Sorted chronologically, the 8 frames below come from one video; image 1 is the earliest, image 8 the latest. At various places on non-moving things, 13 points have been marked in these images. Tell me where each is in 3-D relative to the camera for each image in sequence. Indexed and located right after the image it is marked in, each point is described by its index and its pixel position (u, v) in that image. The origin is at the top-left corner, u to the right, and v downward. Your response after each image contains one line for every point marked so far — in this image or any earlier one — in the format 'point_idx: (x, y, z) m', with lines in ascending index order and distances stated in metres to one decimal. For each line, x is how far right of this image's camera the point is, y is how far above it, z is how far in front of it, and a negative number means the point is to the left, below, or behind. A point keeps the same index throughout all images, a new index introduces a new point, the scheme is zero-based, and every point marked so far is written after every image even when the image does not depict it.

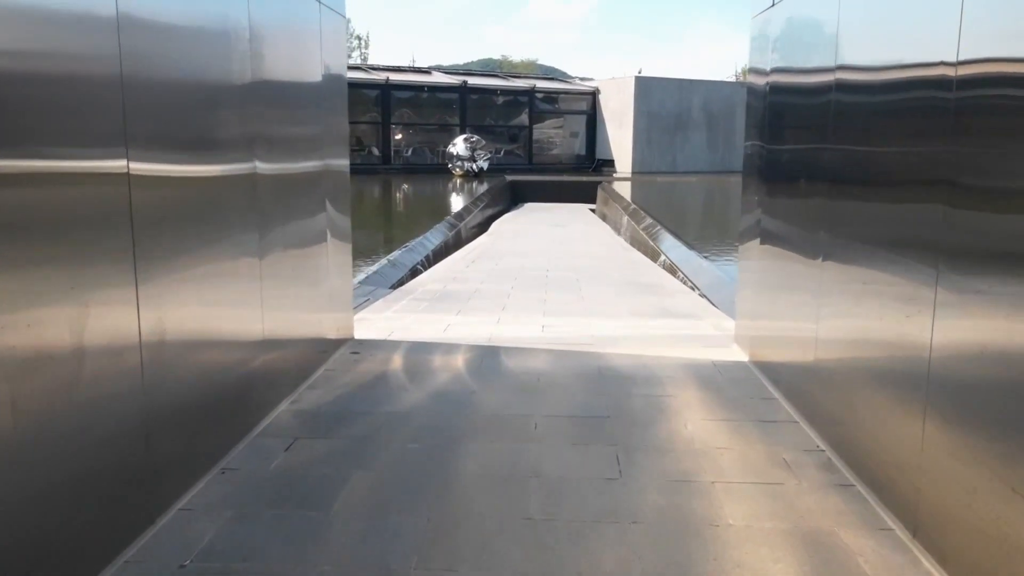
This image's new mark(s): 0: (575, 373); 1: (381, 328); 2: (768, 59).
0: (+0.2, -0.3, +3.0) m
1: (-0.6, -0.2, +3.8) m
2: (+1.0, +0.9, +3.1) m
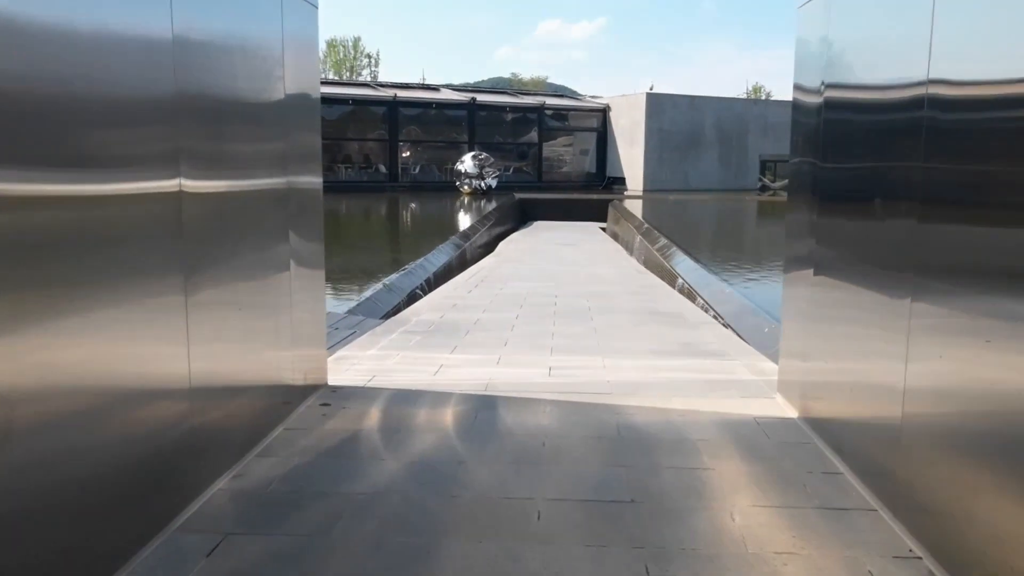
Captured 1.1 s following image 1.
0: (+0.2, -0.4, +2.5) m
1: (-0.6, -0.3, +3.3) m
2: (+1.0, +0.7, +2.6) m
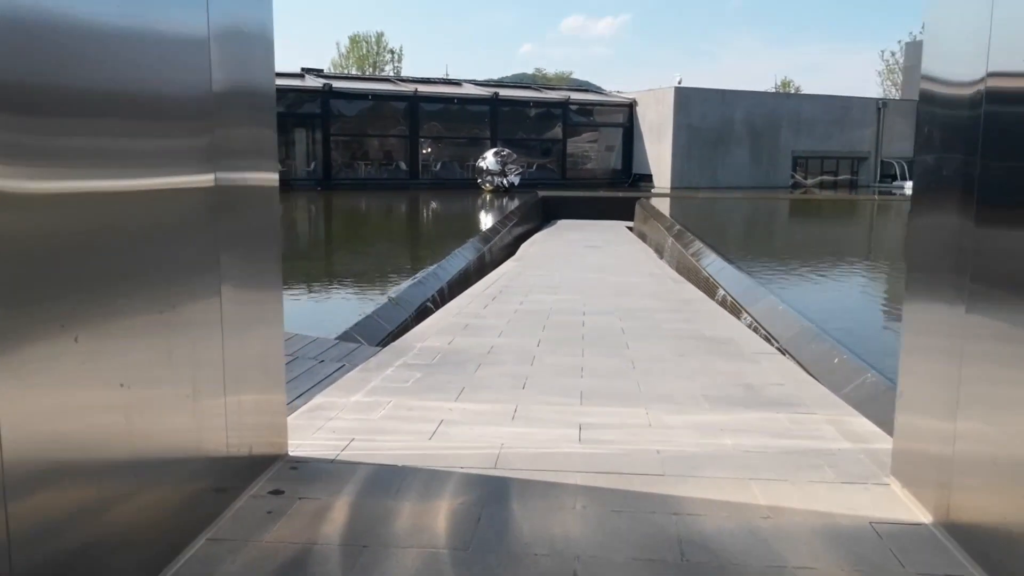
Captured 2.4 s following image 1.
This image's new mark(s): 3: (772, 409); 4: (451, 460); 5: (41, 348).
0: (+0.3, -0.6, +1.7) m
1: (-0.6, -0.5, +2.6) m
2: (+1.0, +0.6, +1.8) m
3: (+0.9, -0.4, +2.9) m
4: (-0.2, -0.5, +2.3) m
5: (-0.8, -0.1, +1.3) m
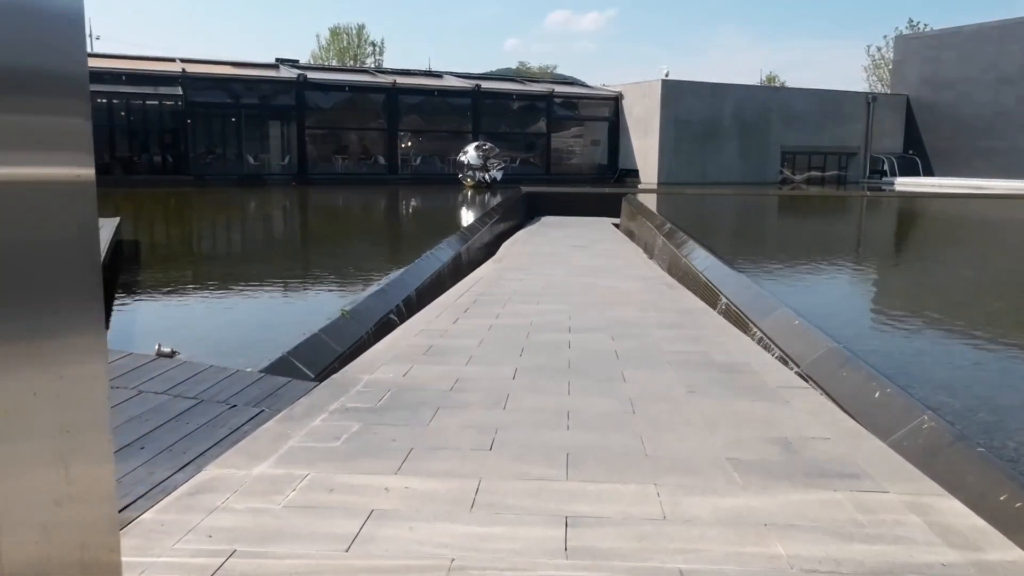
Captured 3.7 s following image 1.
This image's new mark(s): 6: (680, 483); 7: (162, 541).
0: (+0.2, -0.7, +1.0) m
1: (-0.6, -0.5, +1.8) m
2: (+1.0, +0.5, +1.1) m
3: (+0.8, -0.5, +2.1) m
4: (-0.3, -0.6, +1.5) m
5: (-0.9, -0.2, +0.6) m
6: (+0.4, -0.5, +2.1) m
7: (-0.8, -0.5, +1.8) m
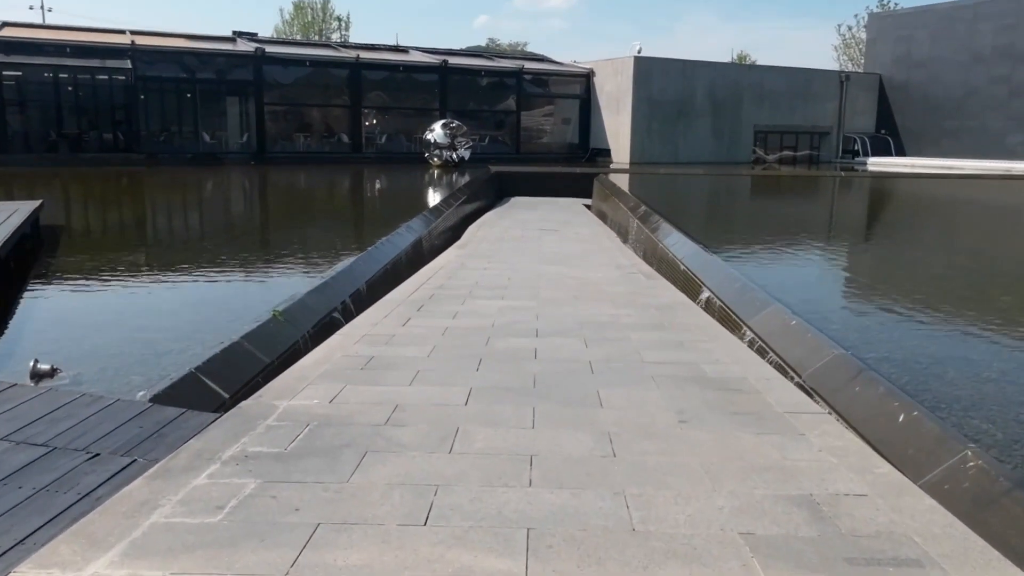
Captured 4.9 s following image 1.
0: (+0.1, -0.7, +0.4) m
1: (-0.8, -0.6, +1.2) m
2: (+0.9, +0.5, +0.5) m
3: (+0.7, -0.6, +1.5) m
4: (-0.4, -0.6, +0.9) m
5: (-0.9, -0.3, -0.1) m
6: (+0.3, -0.6, +1.5) m
7: (-0.9, -0.6, +1.1) m
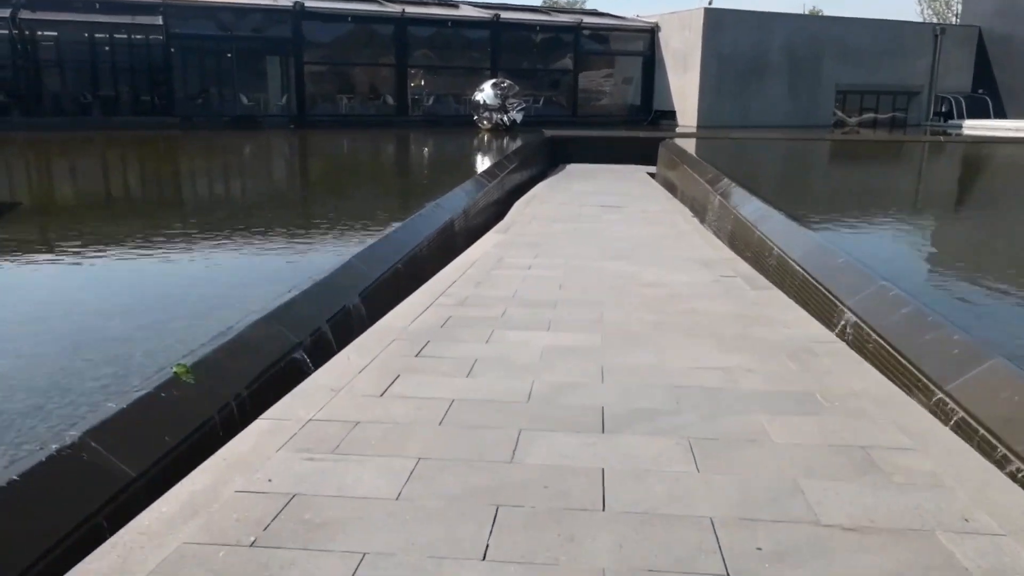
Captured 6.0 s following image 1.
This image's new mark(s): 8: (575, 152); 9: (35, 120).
0: (0.0, -1.1, -1.3) m
1: (-0.8, -0.9, -0.4) m
2: (+0.8, +0.1, -1.3) m
3: (+0.7, -0.8, -0.1) m
4: (-0.4, -0.9, -0.7) m
5: (-1.1, -0.6, -1.7) m
6: (+0.3, -0.8, -0.1) m
7: (-0.9, -0.9, -0.4) m
8: (+1.4, +3.0, +17.5) m
9: (-11.5, +4.0, +19.1) m
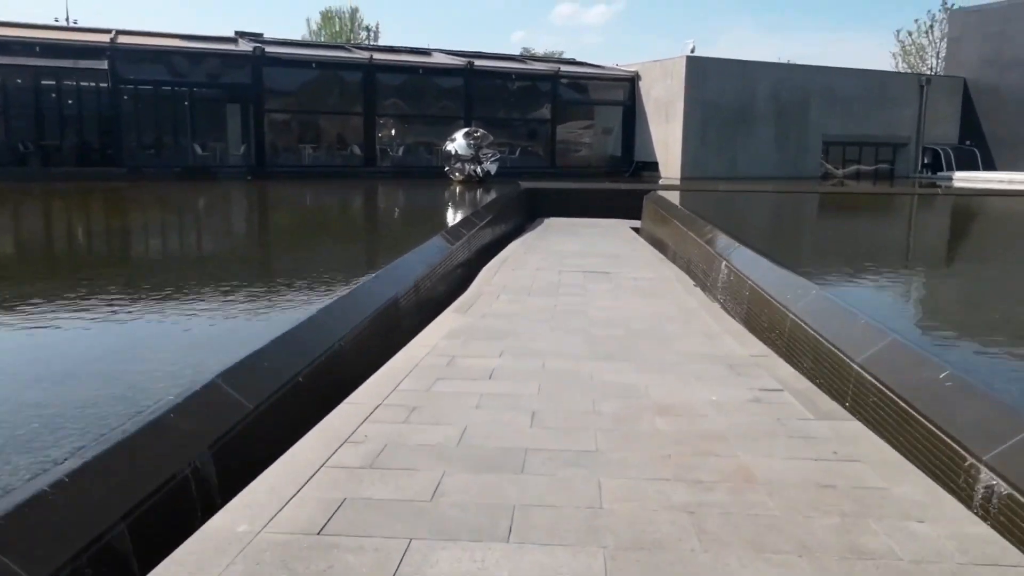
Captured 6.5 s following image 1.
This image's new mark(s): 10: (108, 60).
0: (0.0, -1.2, -2.8) m
1: (-0.9, -1.1, -2.0) m
2: (+0.7, 0.0, -2.7) m
3: (+0.6, -1.0, -1.7) m
4: (-0.5, -1.1, -2.3) m
5: (-1.1, -0.7, -3.2) m
6: (+0.2, -1.0, -1.7) m
7: (-1.0, -1.1, -2.0) m
8: (+0.8, +1.7, +16.1) m
9: (-12.0, +2.6, +17.5) m
10: (-9.4, +5.3, +18.6) m
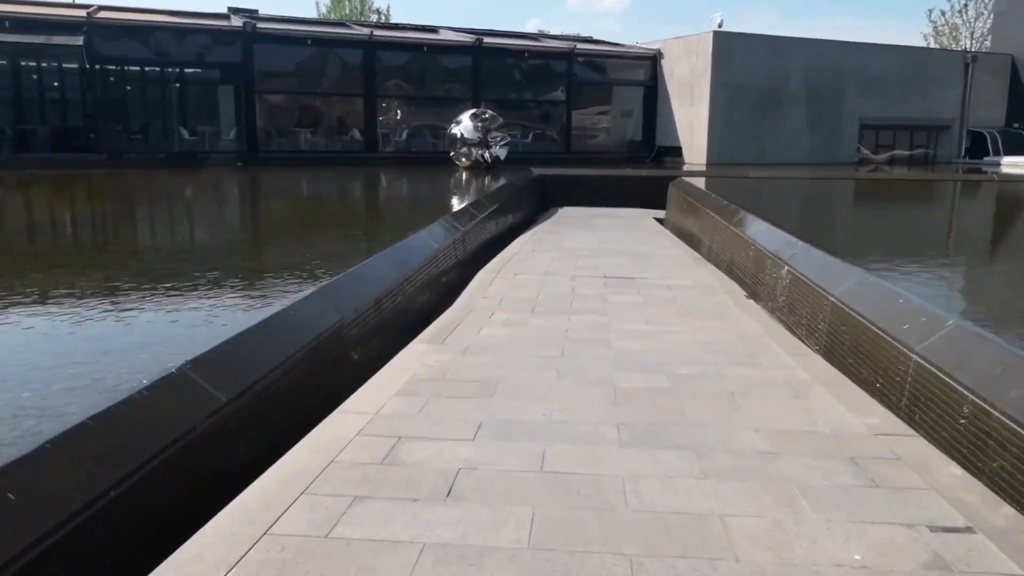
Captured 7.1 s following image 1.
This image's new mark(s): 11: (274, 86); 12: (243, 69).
0: (-0.2, -1.4, -4.4) m
1: (-1.1, -1.3, -3.5) m
2: (+0.5, -0.2, -4.3) m
3: (+0.4, -1.3, -3.2) m
4: (-0.7, -1.3, -3.8) m
5: (-1.3, -1.0, -4.7) m
6: (0.0, -1.3, -3.2) m
7: (-1.2, -1.3, -3.5) m
8: (+1.0, +1.7, +14.5) m
9: (-11.8, +2.7, +16.1) m
10: (-9.2, +5.4, +17.2) m
11: (-5.8, +4.9, +19.2) m
12: (-6.4, +5.2, +18.8) m
